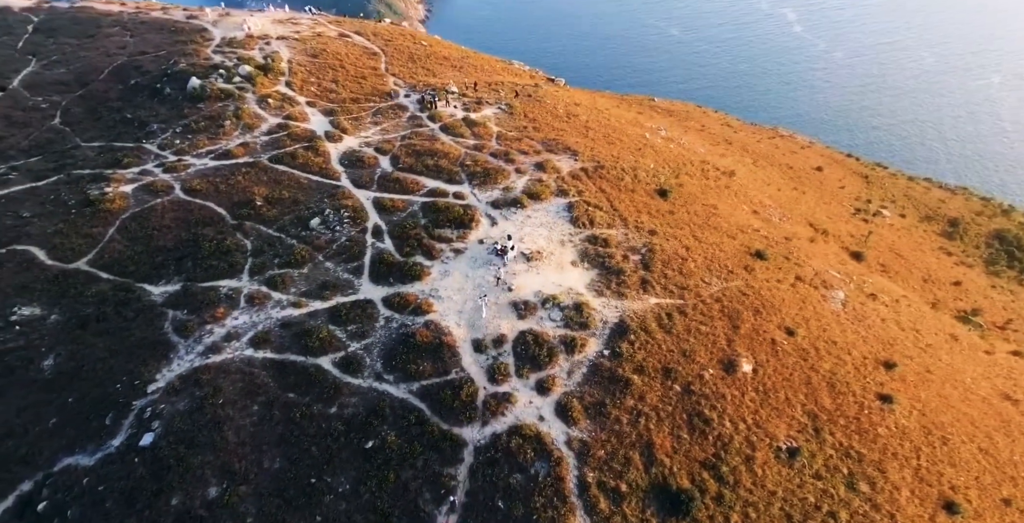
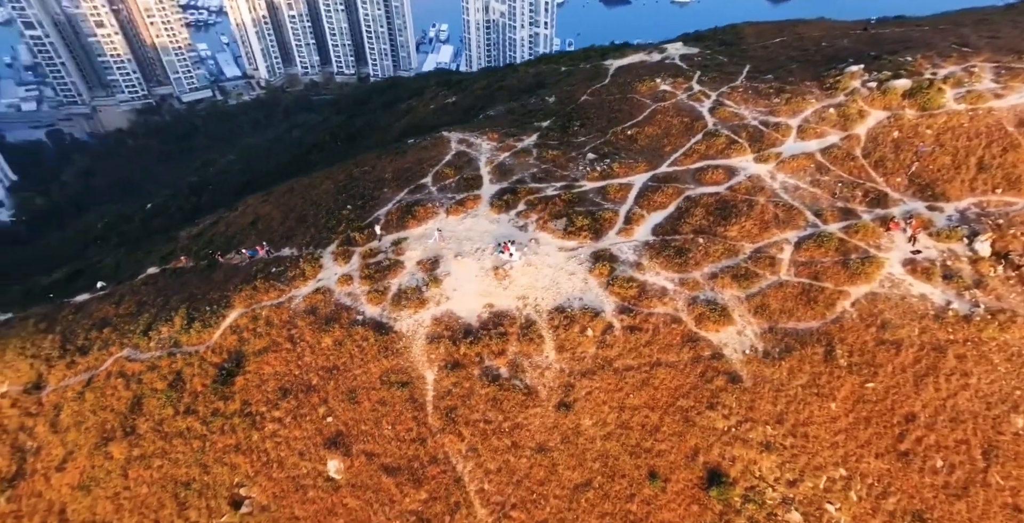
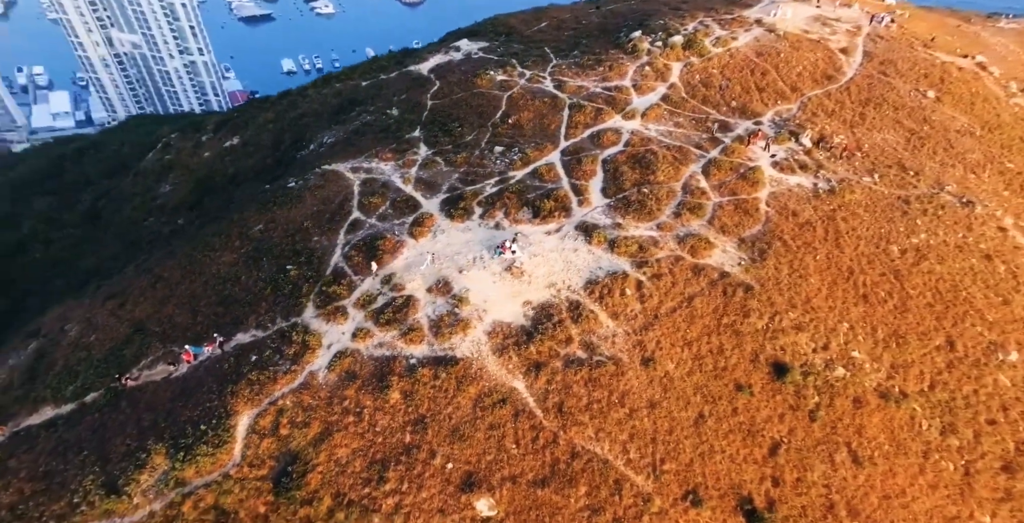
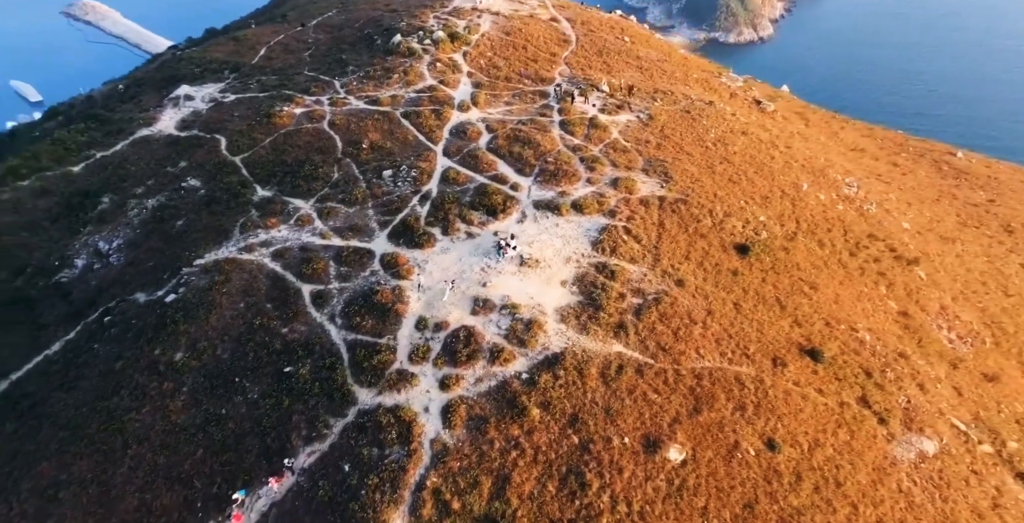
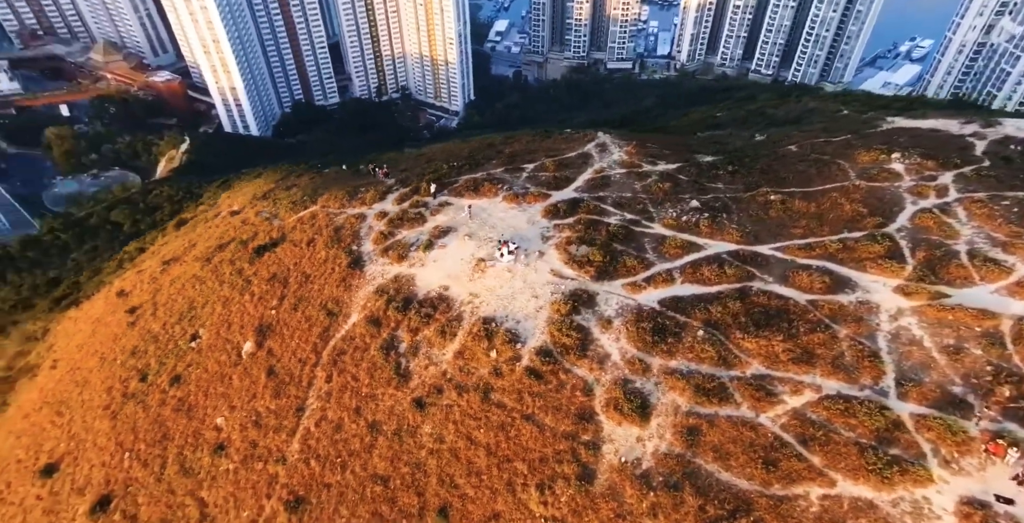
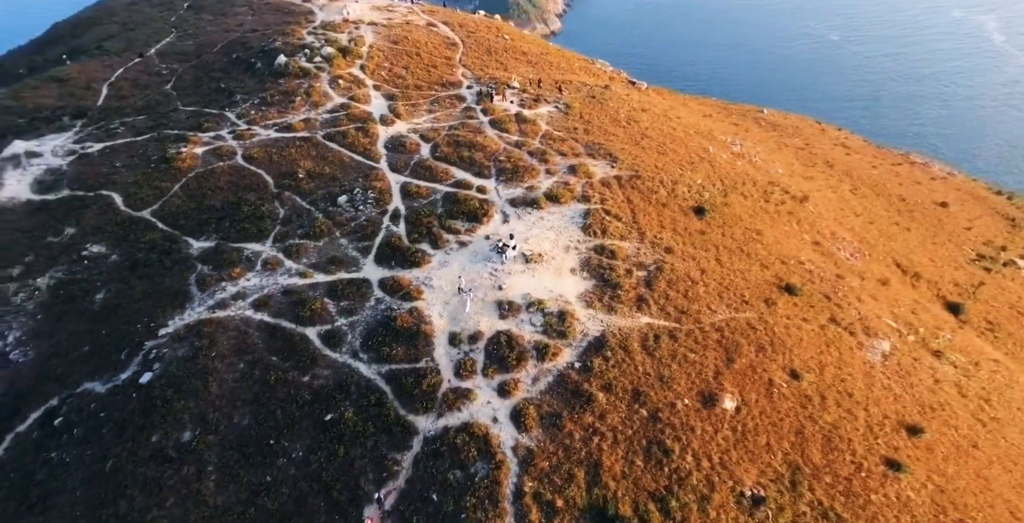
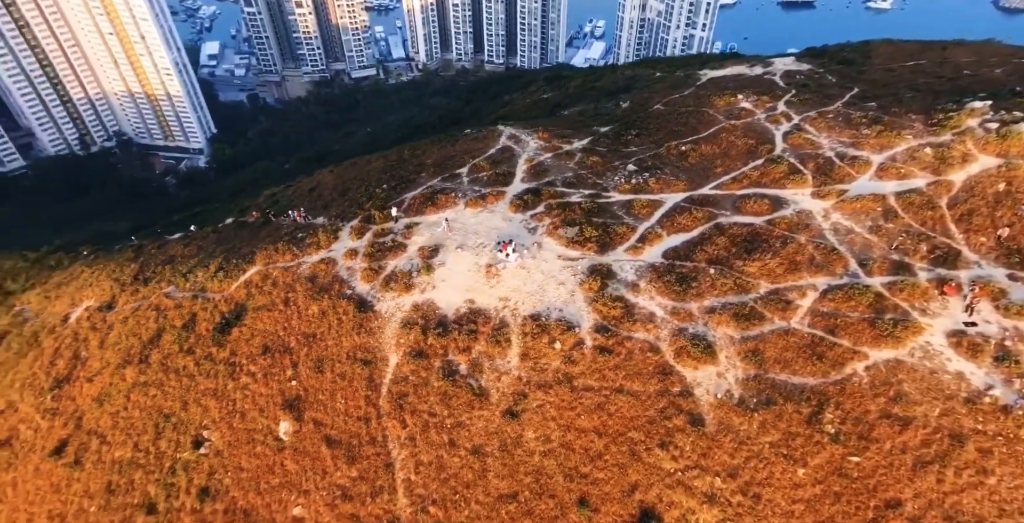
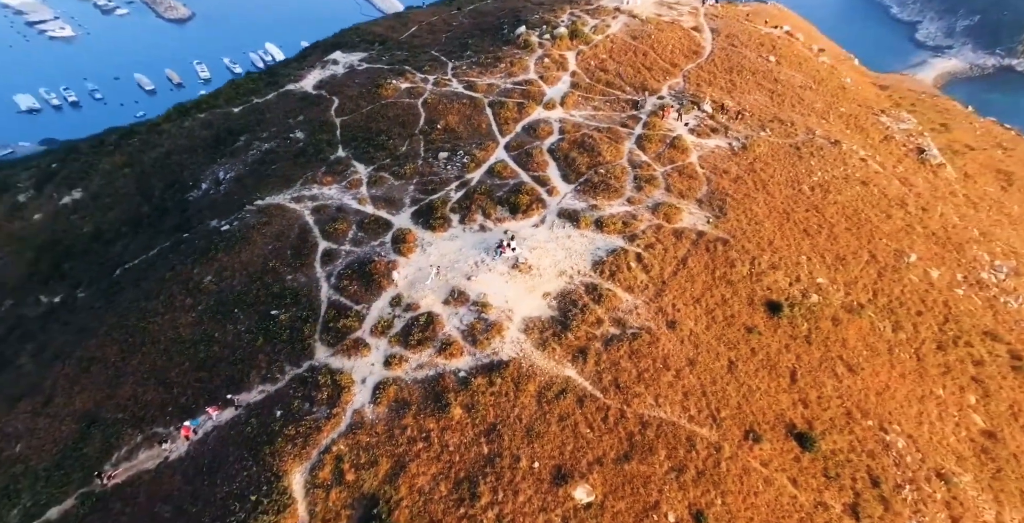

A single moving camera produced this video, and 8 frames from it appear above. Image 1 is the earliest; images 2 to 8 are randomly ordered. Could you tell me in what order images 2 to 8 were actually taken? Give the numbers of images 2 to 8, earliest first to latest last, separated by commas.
6, 4, 8, 3, 2, 7, 5
